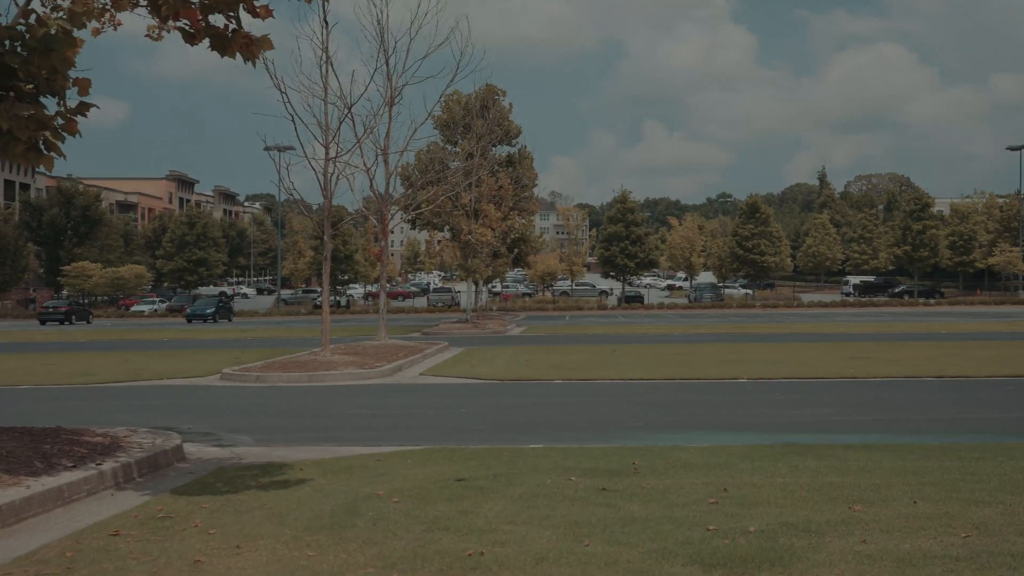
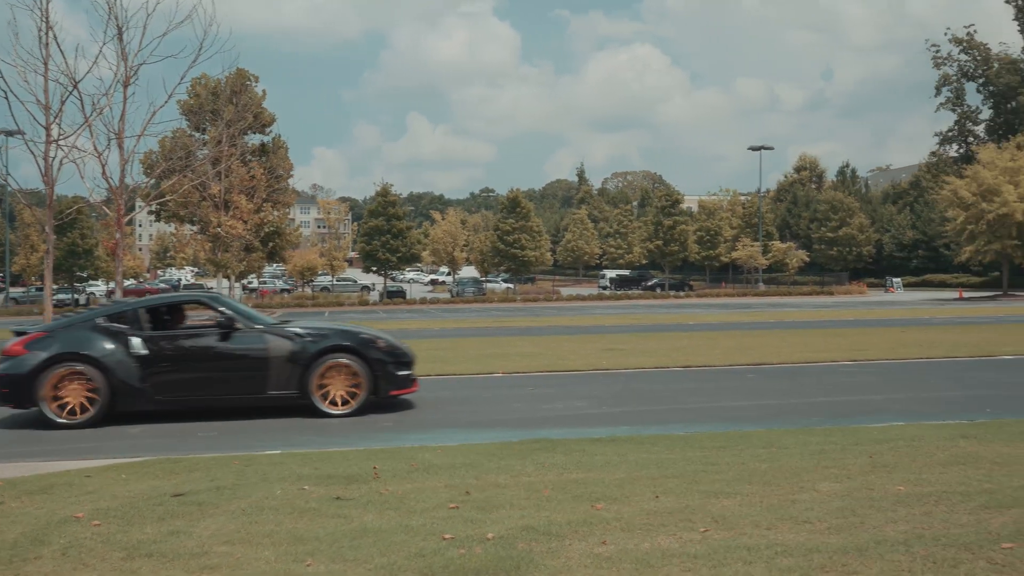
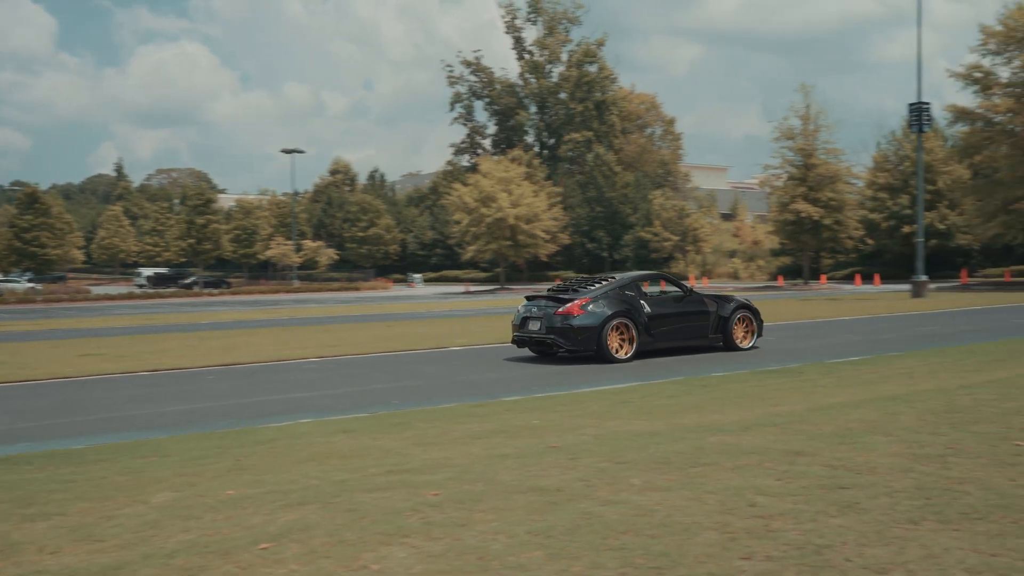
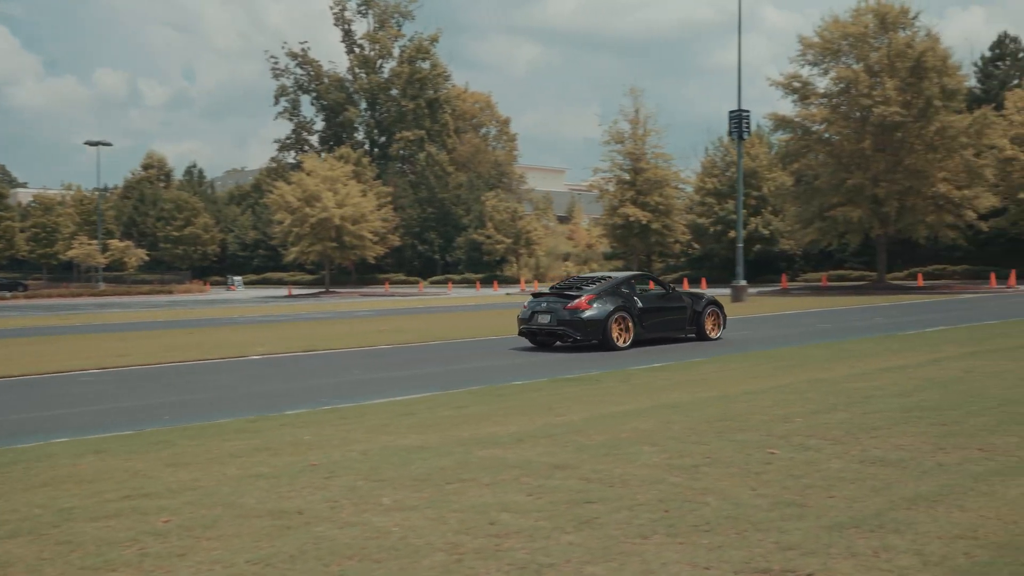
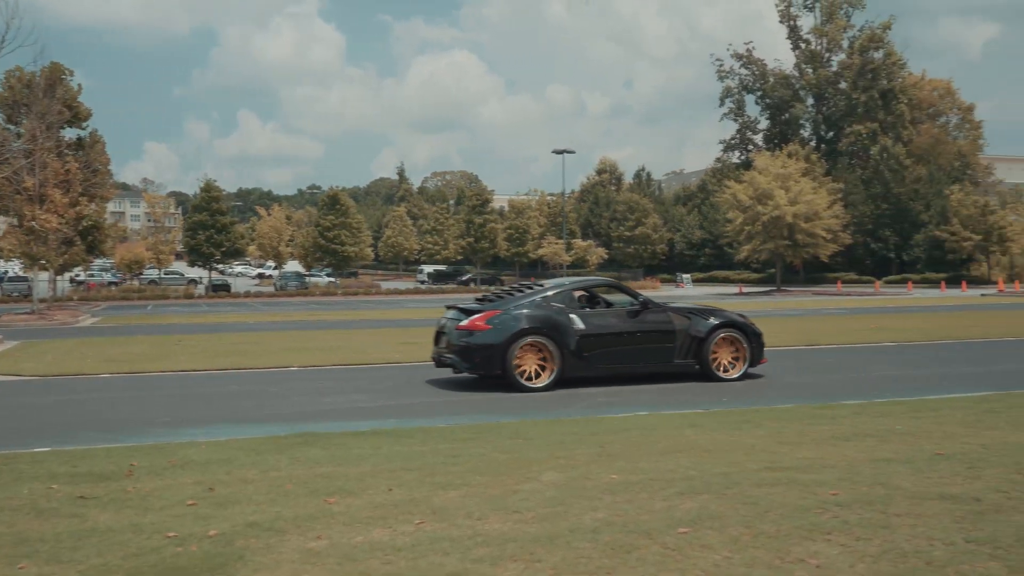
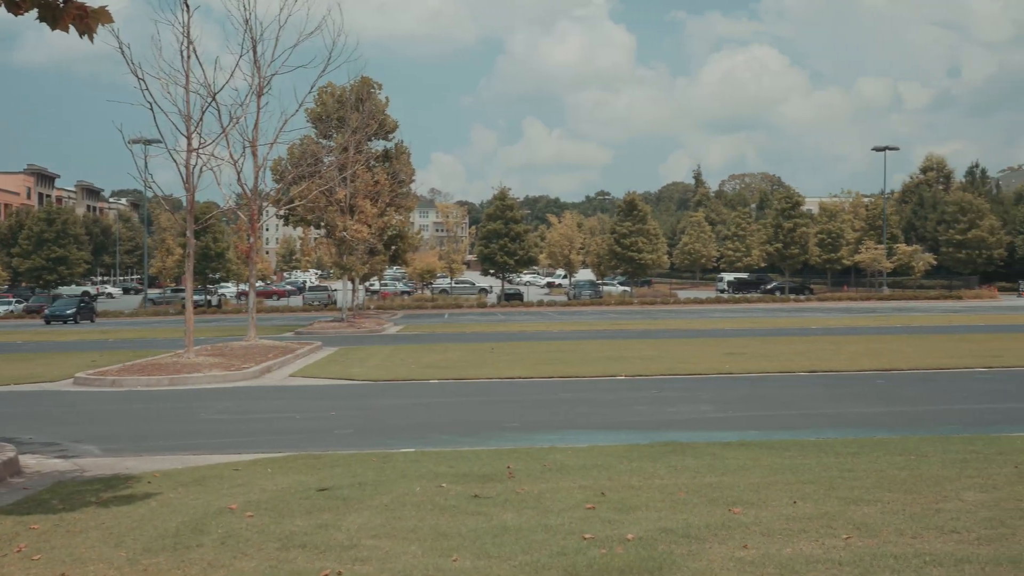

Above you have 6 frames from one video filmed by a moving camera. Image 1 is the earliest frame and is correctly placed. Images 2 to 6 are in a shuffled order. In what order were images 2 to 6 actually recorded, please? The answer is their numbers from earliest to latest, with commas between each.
6, 2, 5, 3, 4
